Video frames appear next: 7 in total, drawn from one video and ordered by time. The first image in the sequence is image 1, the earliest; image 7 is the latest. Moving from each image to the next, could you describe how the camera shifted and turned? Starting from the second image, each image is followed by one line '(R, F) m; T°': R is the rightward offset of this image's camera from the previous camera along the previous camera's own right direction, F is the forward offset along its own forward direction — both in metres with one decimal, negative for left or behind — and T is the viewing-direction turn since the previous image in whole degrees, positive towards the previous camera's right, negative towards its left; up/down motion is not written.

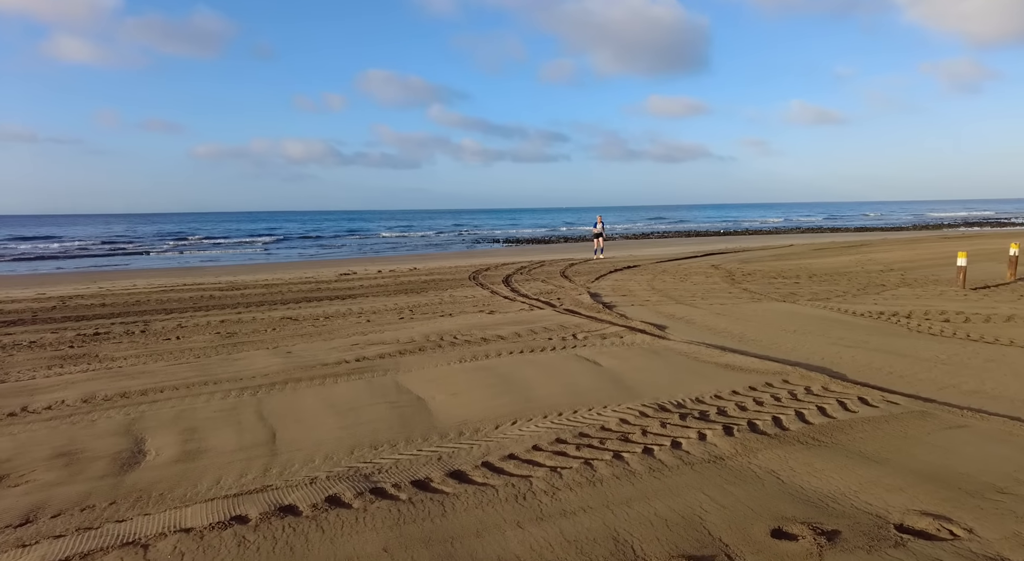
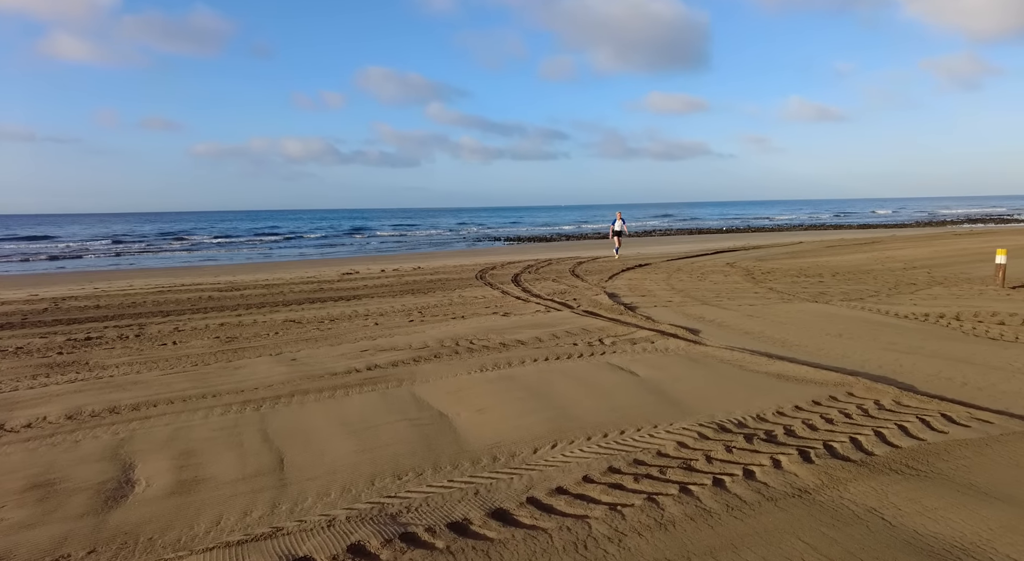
(-0.2, +0.5) m; 0°
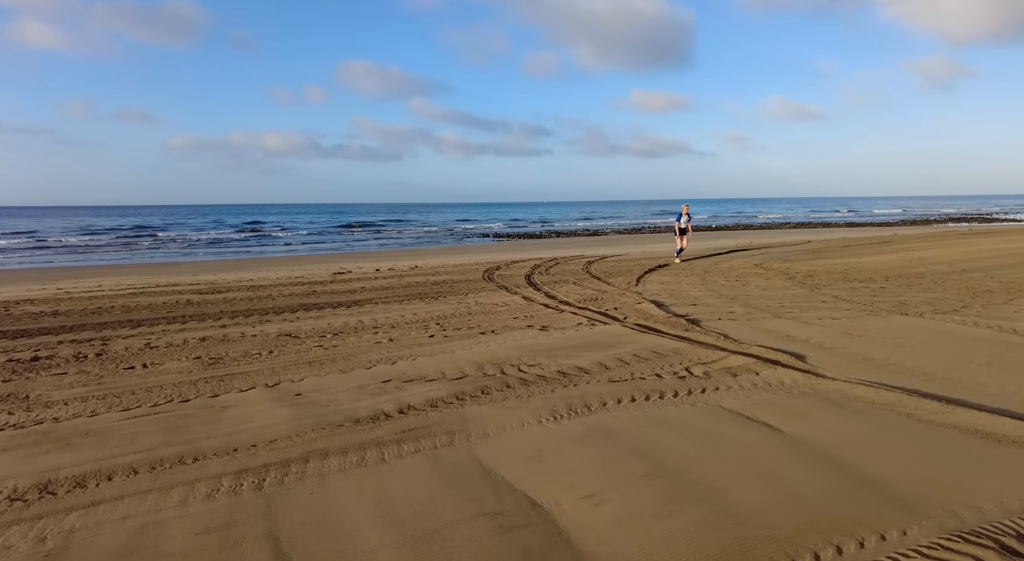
(-0.7, +1.4) m; +2°
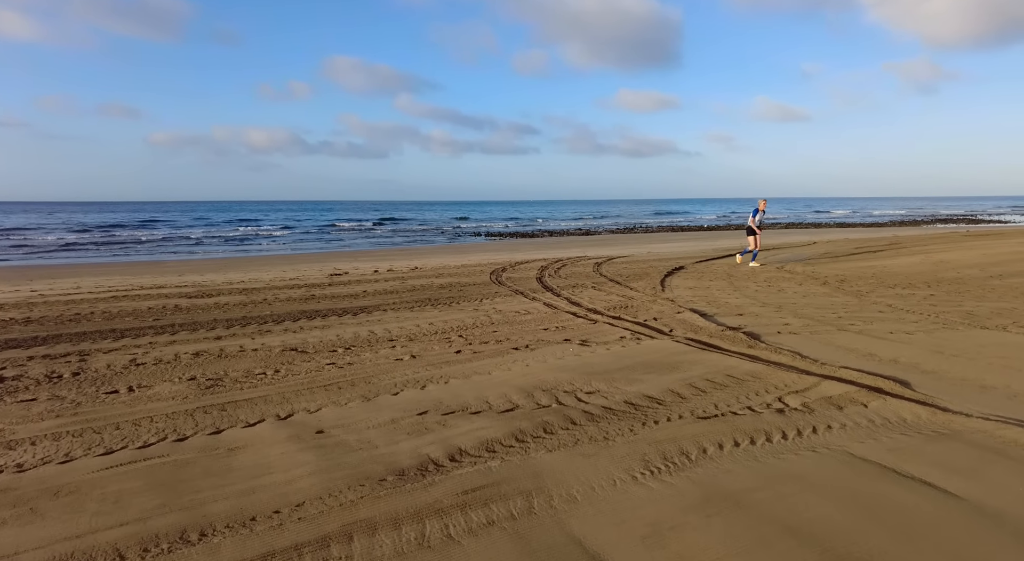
(-0.5, +0.8) m; +1°
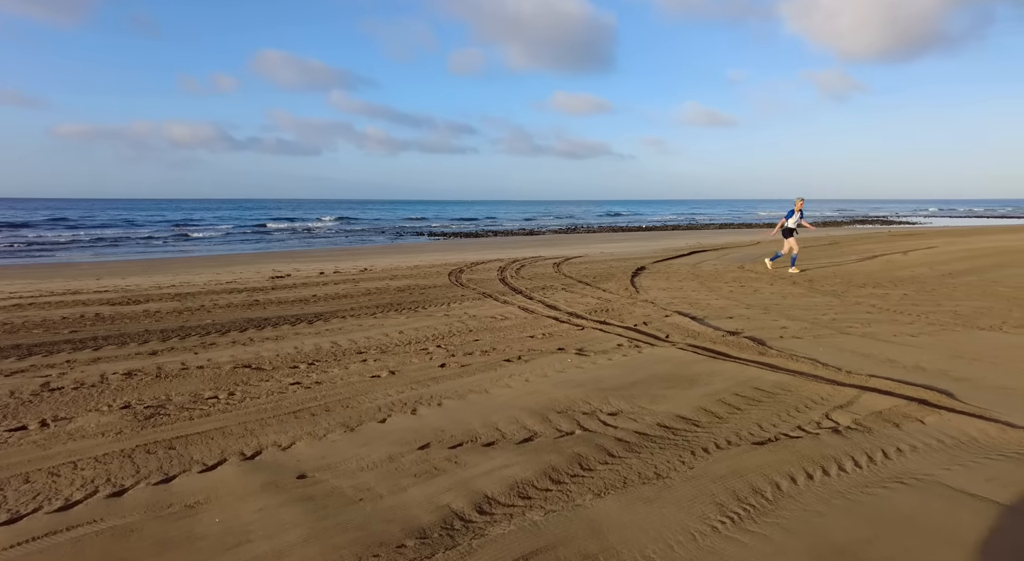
(-0.5, +0.7) m; +6°
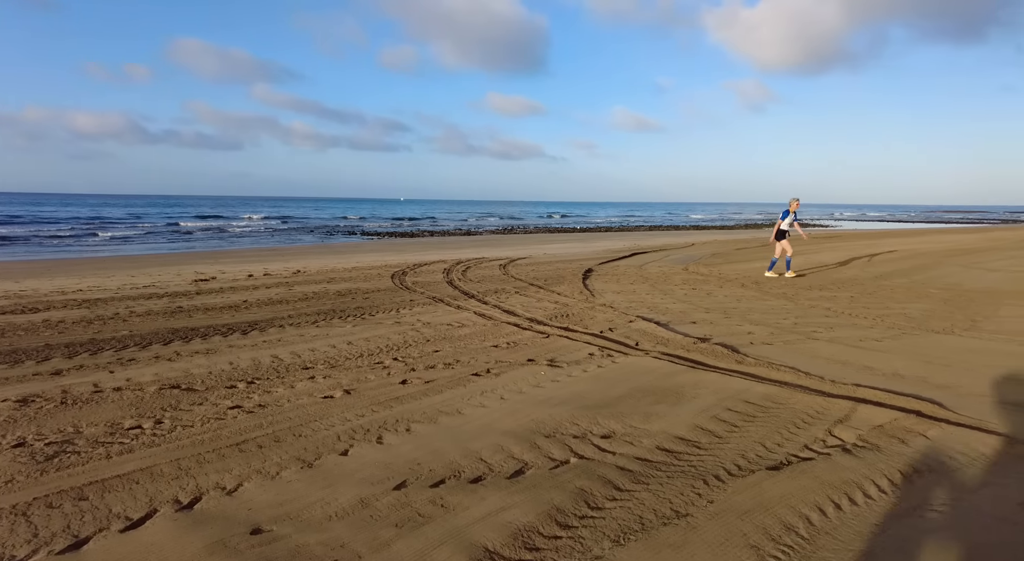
(-0.3, +0.5) m; +6°
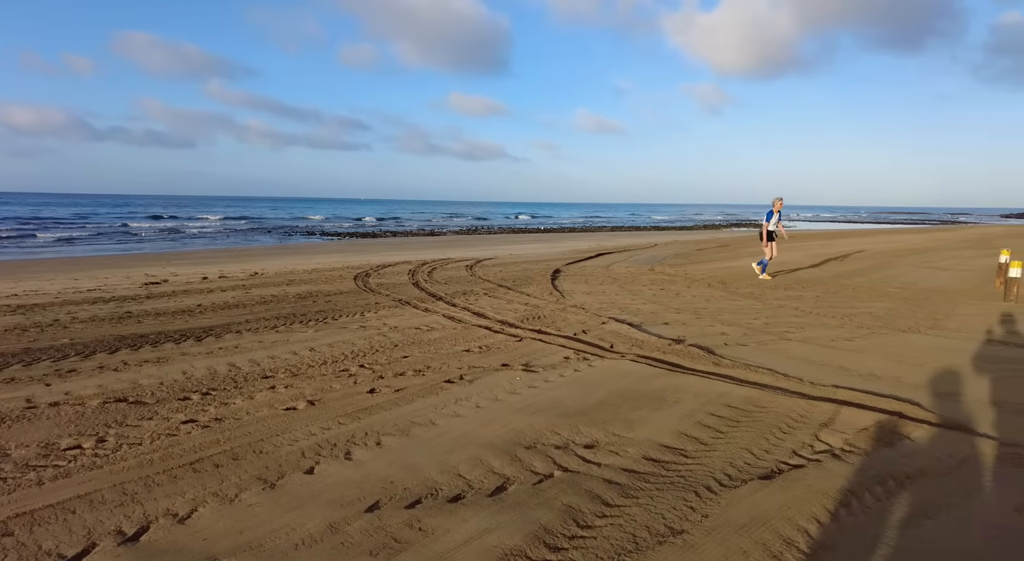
(-0.1, +0.2) m; +3°
